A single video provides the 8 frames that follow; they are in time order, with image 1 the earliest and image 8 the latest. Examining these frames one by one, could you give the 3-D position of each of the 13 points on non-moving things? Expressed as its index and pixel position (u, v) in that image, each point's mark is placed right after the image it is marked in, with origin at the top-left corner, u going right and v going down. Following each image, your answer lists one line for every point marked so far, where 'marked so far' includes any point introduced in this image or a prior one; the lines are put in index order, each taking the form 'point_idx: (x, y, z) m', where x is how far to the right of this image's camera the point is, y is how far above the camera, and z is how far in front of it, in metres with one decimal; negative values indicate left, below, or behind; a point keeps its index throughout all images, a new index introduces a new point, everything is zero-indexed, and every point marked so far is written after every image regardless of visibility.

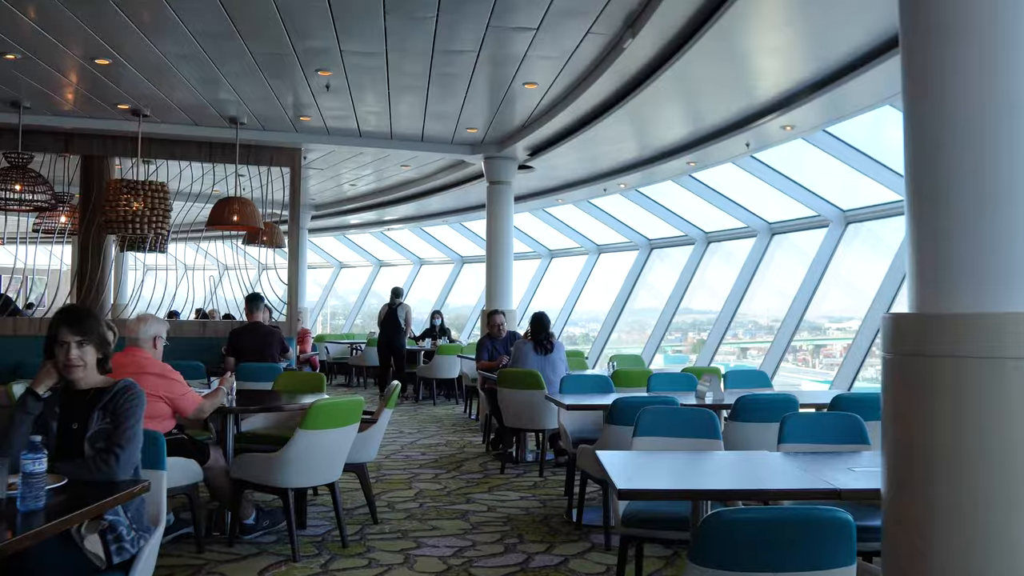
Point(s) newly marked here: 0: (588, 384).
0: (+0.6, -0.7, +6.2) m
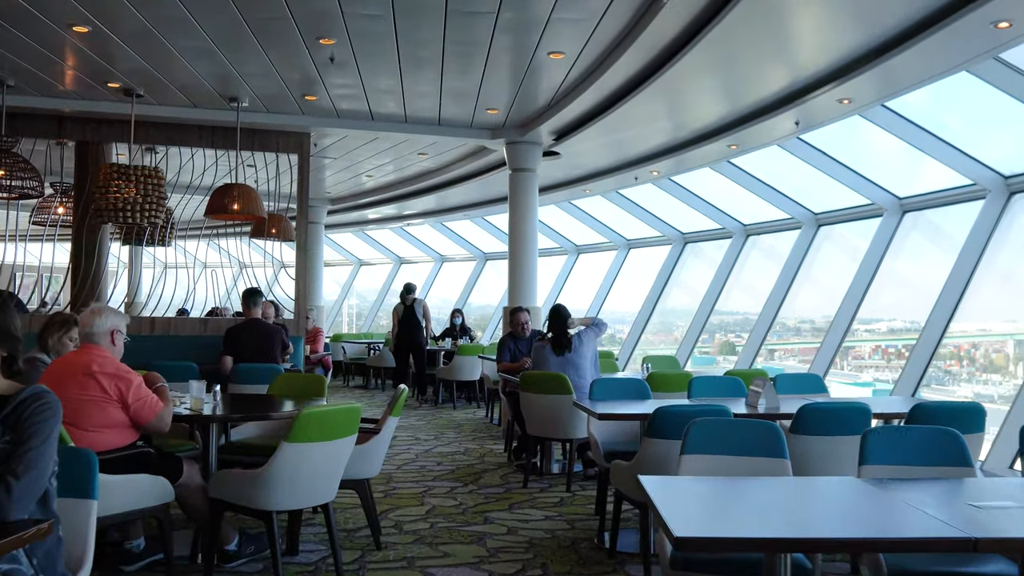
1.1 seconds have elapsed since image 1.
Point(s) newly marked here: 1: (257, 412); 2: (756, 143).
0: (+0.7, -0.6, +5.5) m
1: (-1.2, -0.6, +4.2) m
2: (+2.4, +1.4, +8.5) m
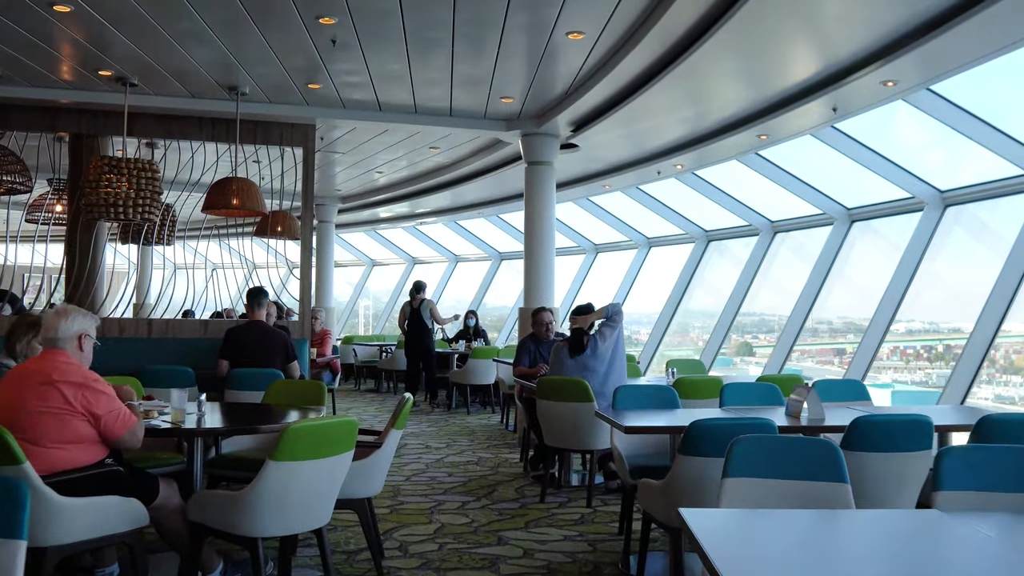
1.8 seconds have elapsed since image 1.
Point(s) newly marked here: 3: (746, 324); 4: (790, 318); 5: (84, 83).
0: (+0.8, -0.6, +5.0) m
1: (-1.2, -0.6, +3.8) m
2: (+2.5, +1.4, +8.0) m
3: (+2.8, -0.4, +10.3) m
4: (+3.0, -0.3, +9.4) m
5: (-3.4, +1.7, +7.0) m
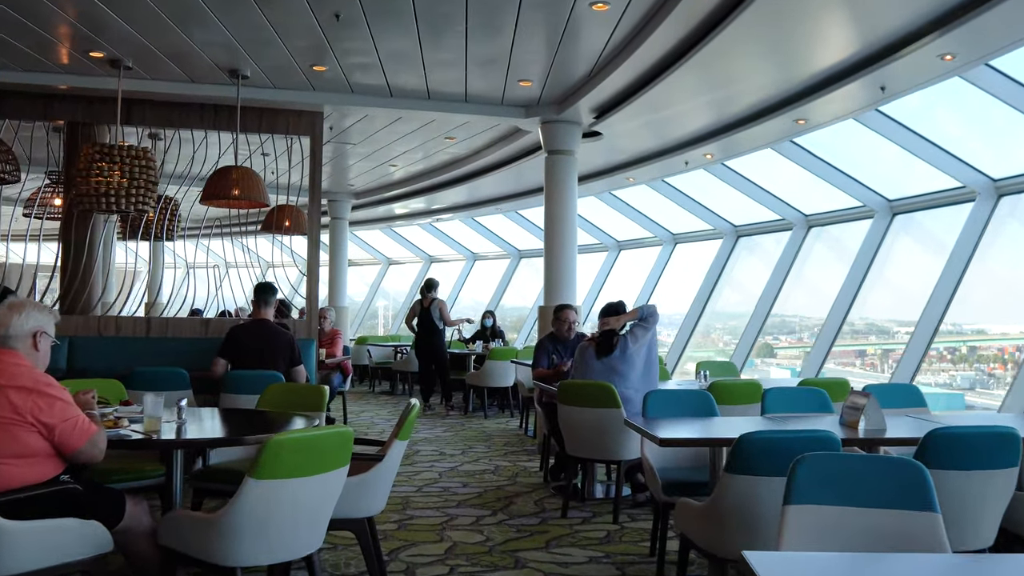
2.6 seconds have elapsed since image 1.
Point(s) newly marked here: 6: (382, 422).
0: (+0.9, -0.6, +4.5) m
1: (-1.1, -0.6, +3.3) m
2: (+2.7, +1.4, +7.4) m
3: (+3.0, -0.4, +9.7) m
4: (+3.2, -0.3, +8.9) m
5: (-3.3, +1.7, +6.6) m
6: (-1.4, -1.4, +9.3) m
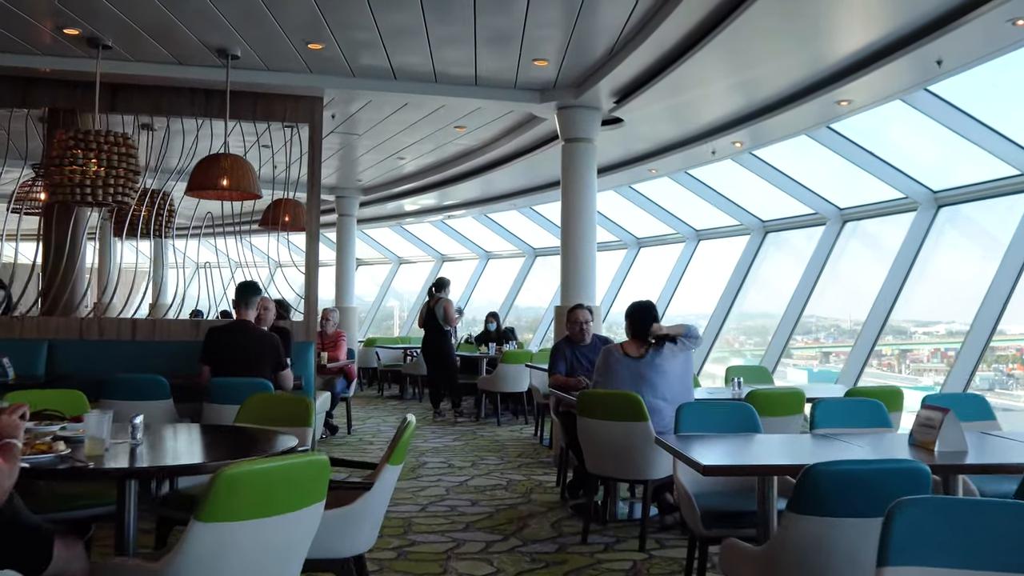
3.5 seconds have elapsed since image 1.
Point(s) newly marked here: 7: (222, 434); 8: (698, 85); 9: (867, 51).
0: (+0.9, -0.6, +4.0) m
1: (-1.0, -0.6, +2.8) m
2: (+2.8, +1.5, +6.8) m
3: (+3.1, -0.4, +9.1) m
4: (+3.4, -0.3, +8.2) m
5: (-3.2, +1.7, +6.1) m
6: (-1.2, -1.4, +8.8) m
7: (-1.2, -0.6, +3.7) m
8: (+1.5, +1.6, +7.0) m
9: (+2.5, +1.7, +6.2) m
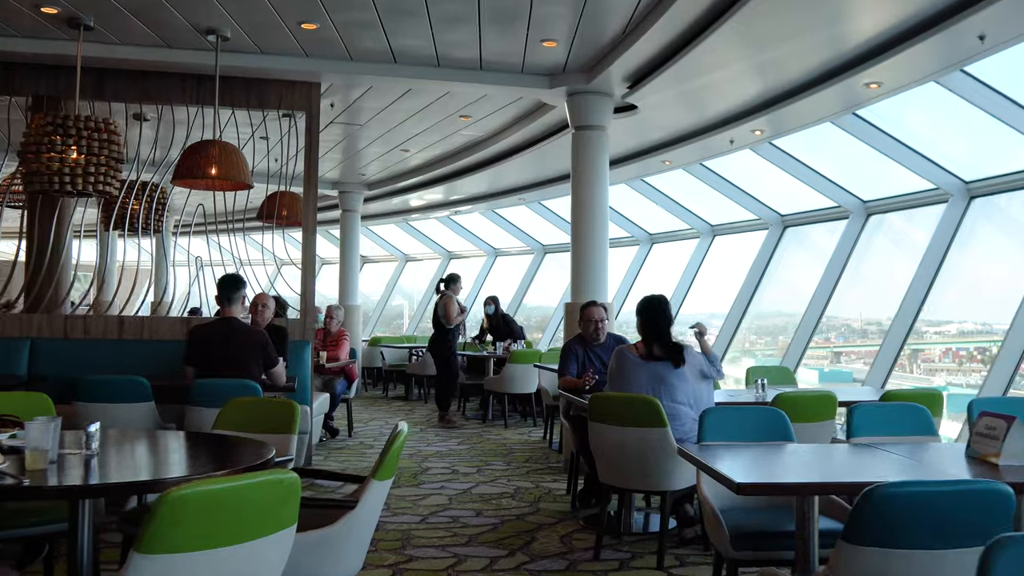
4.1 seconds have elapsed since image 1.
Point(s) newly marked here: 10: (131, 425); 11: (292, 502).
0: (+1.0, -0.6, +3.6) m
1: (-1.0, -0.5, +2.4) m
2: (+2.8, +1.5, +6.4) m
3: (+3.2, -0.4, +8.7) m
4: (+3.4, -0.3, +7.8) m
5: (-3.2, +1.7, +5.8) m
6: (-1.2, -1.4, +8.4) m
7: (-1.2, -0.6, +3.3) m
8: (+1.5, +1.7, +6.6) m
9: (+2.6, +1.7, +5.8) m
10: (-2.1, -0.7, +4.7) m
11: (-0.5, -0.5, +2.2) m
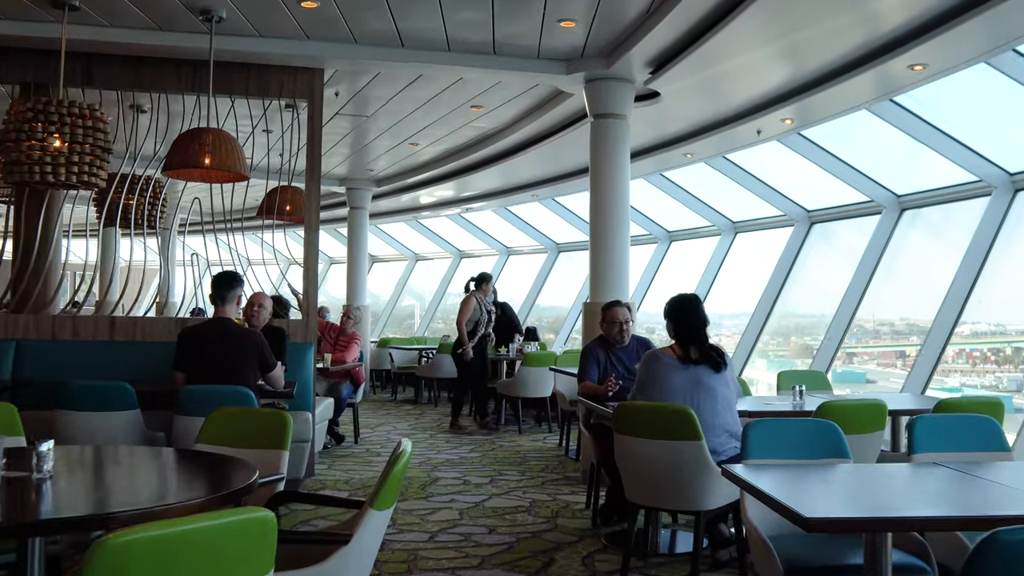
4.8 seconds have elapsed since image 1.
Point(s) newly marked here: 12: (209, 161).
0: (+1.0, -0.5, +3.2) m
1: (-1.0, -0.5, +2.0) m
2: (+2.9, +1.5, +6.0) m
3: (+3.3, -0.4, +8.3) m
4: (+3.5, -0.2, +7.4) m
5: (-3.1, +1.7, +5.4) m
6: (-1.0, -1.4, +8.0) m
7: (-1.1, -0.6, +2.9) m
8: (+1.7, +1.7, +6.2) m
9: (+2.7, +1.7, +5.3) m
10: (-2.0, -0.7, +4.4) m
11: (-0.5, -0.5, +1.8) m
12: (-1.8, +0.7, +5.1) m
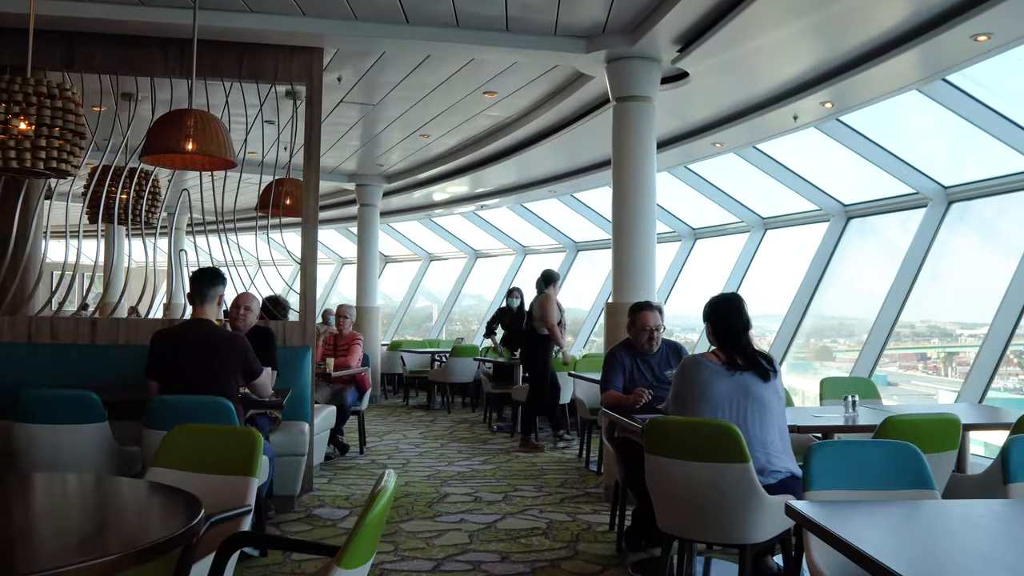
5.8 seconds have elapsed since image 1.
0: (+1.1, -0.5, +2.6) m
1: (-1.0, -0.5, +1.5) m
2: (+3.0, +1.5, +5.4) m
3: (+3.5, -0.3, +7.7) m
4: (+3.7, -0.2, +6.8) m
5: (-3.0, +1.7, +5.0) m
6: (-0.9, -1.4, +7.5) m
7: (-1.1, -0.6, +2.4) m
8: (+1.7, +1.7, +5.6) m
9: (+2.7, +1.7, +4.8) m
10: (-1.9, -0.7, +3.9) m
11: (-0.5, -0.5, +1.3) m
12: (-1.7, +0.8, +4.6) m
